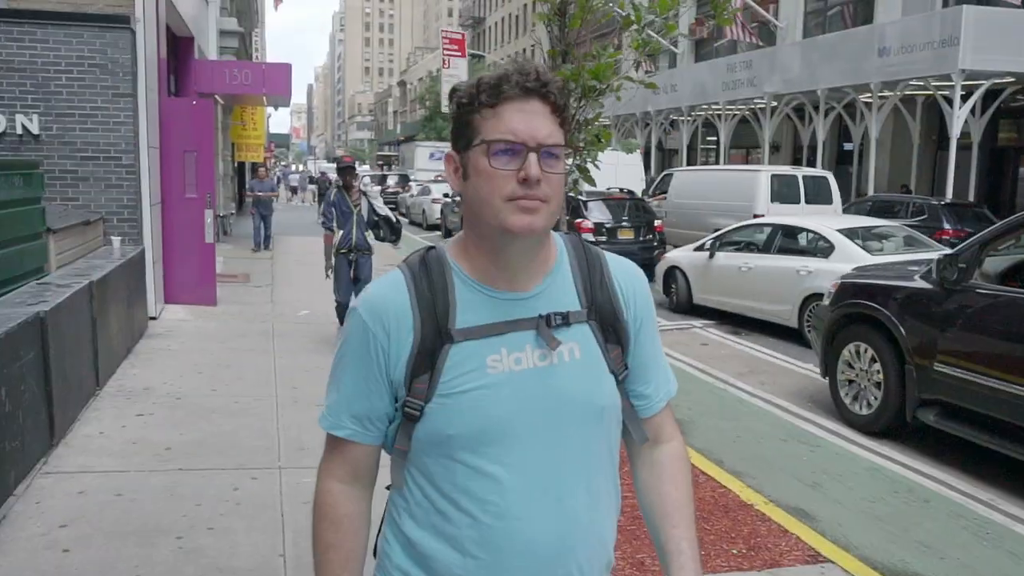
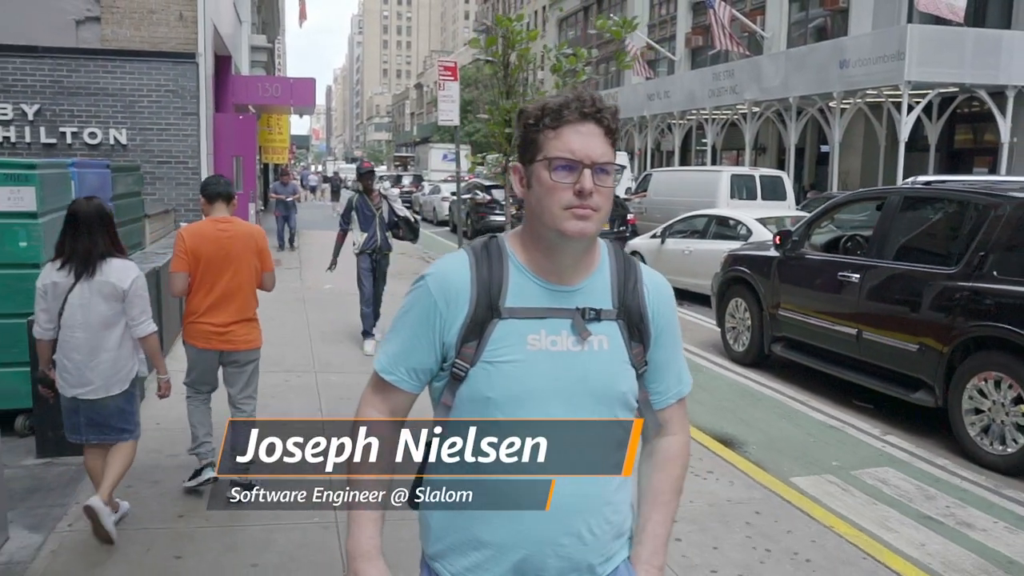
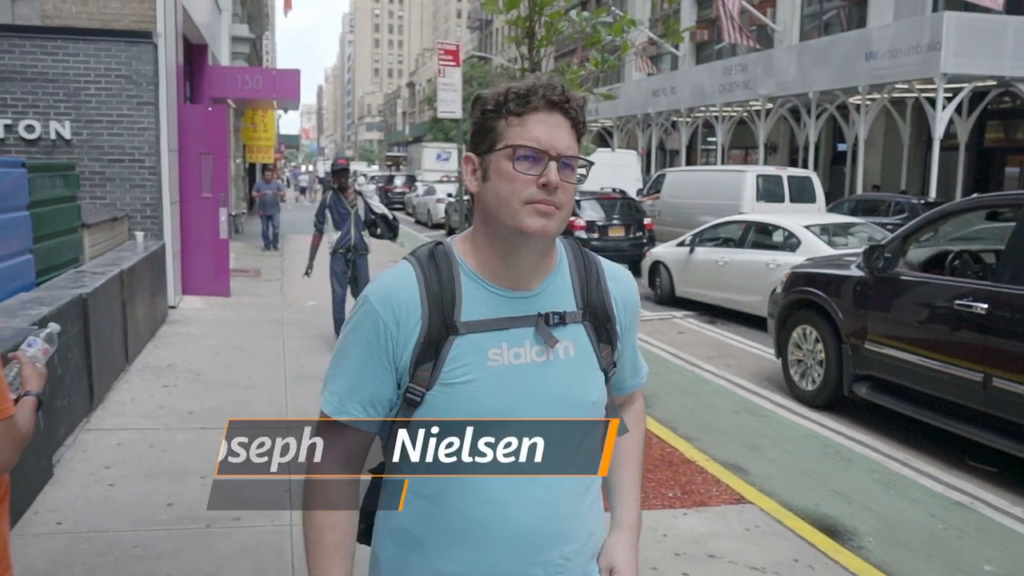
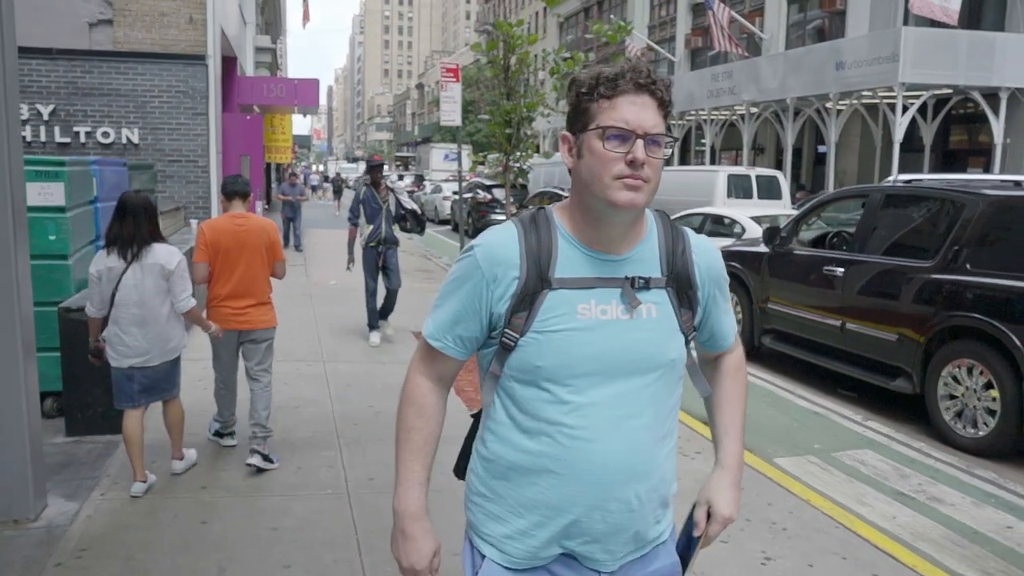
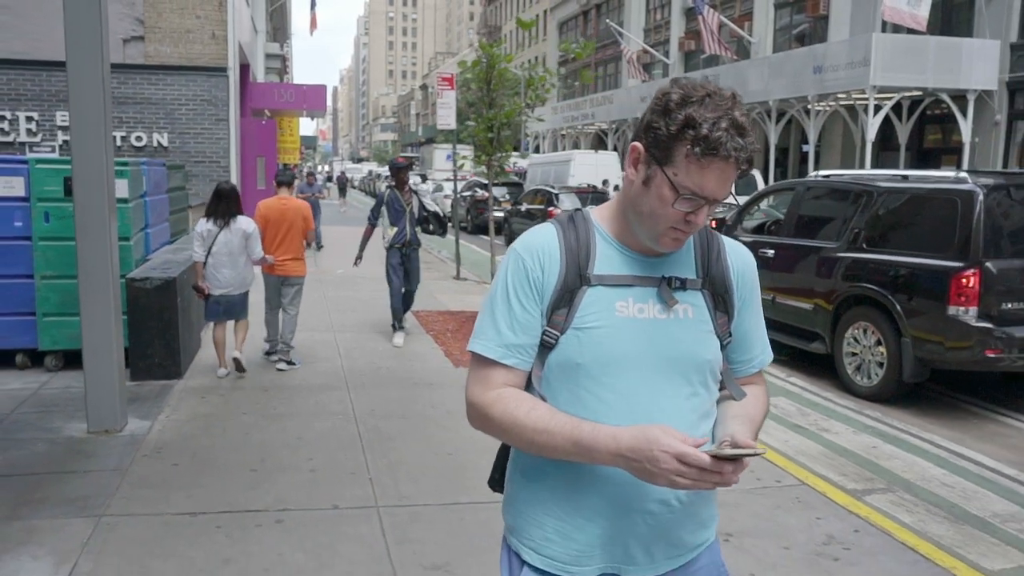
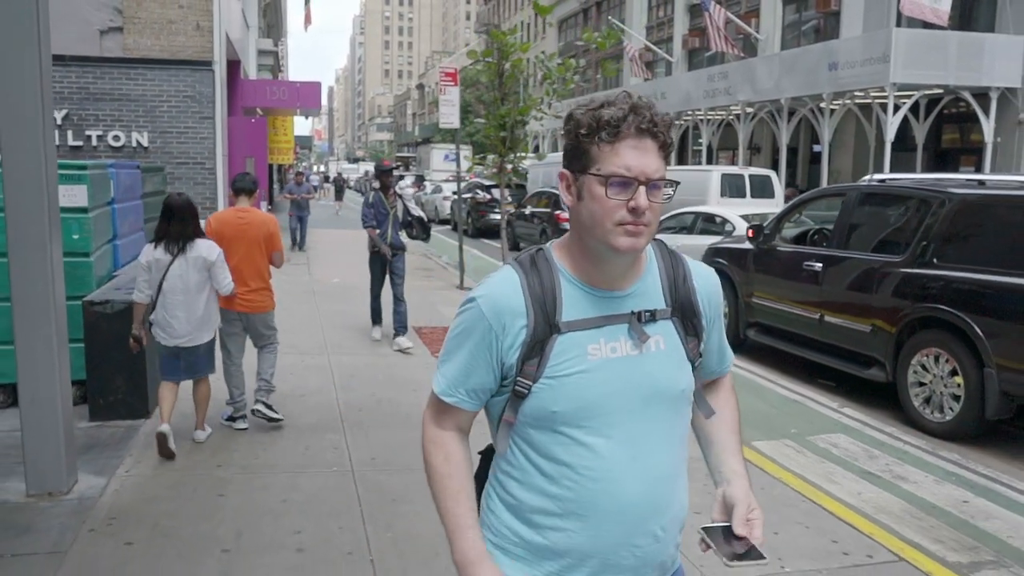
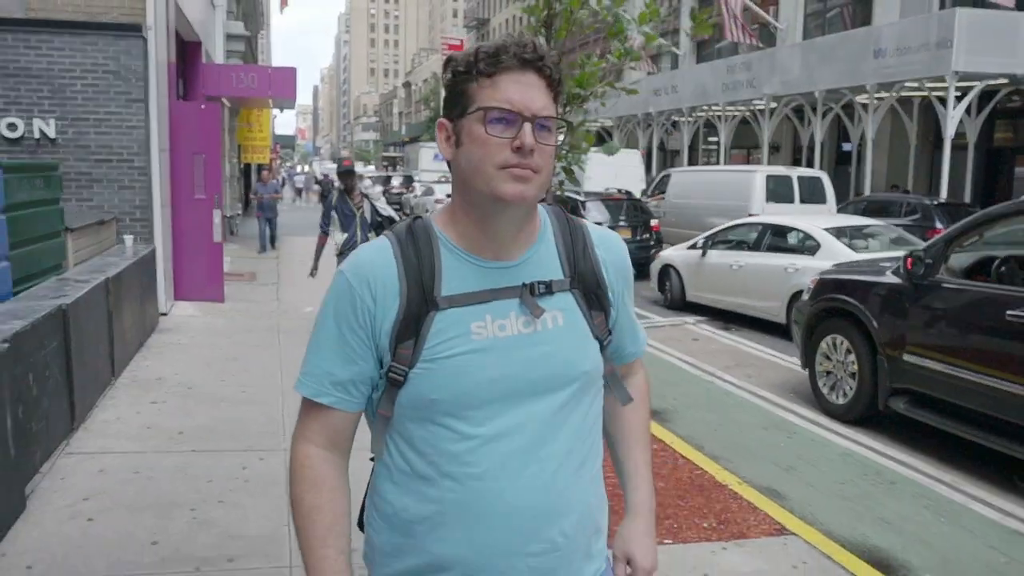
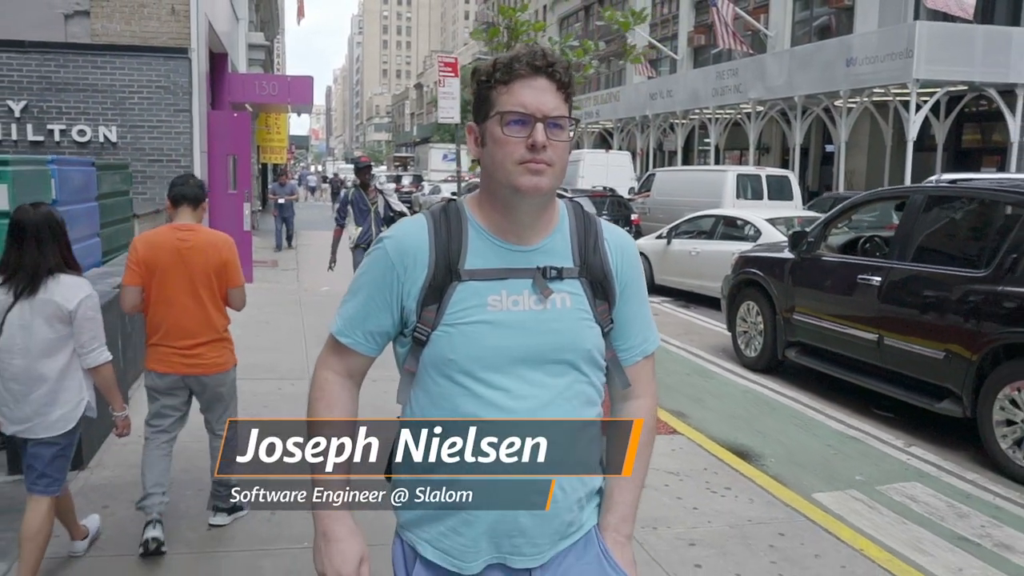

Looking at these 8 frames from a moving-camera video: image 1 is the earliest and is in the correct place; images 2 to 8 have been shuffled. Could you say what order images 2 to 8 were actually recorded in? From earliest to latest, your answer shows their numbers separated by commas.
7, 3, 8, 2, 4, 6, 5
